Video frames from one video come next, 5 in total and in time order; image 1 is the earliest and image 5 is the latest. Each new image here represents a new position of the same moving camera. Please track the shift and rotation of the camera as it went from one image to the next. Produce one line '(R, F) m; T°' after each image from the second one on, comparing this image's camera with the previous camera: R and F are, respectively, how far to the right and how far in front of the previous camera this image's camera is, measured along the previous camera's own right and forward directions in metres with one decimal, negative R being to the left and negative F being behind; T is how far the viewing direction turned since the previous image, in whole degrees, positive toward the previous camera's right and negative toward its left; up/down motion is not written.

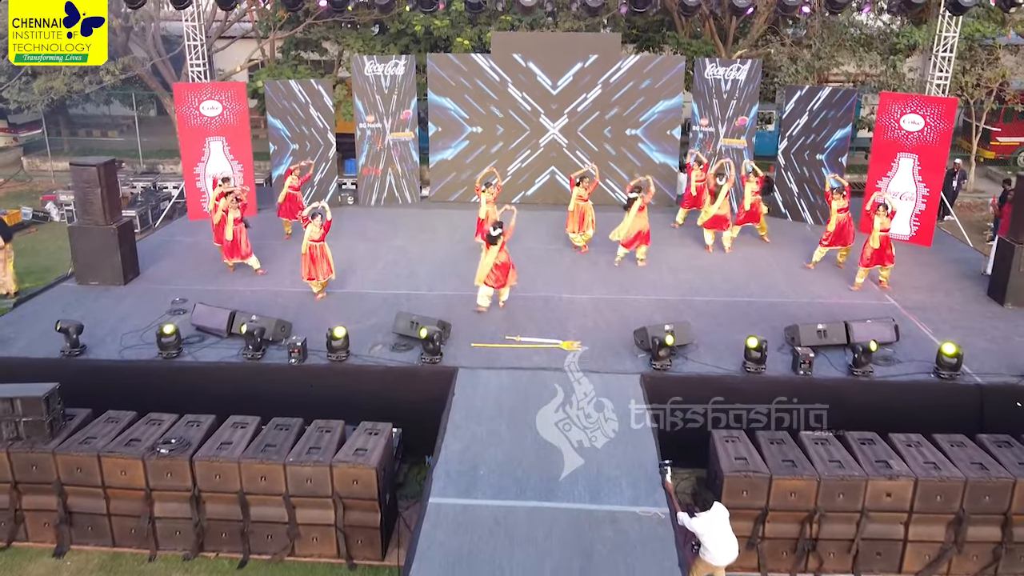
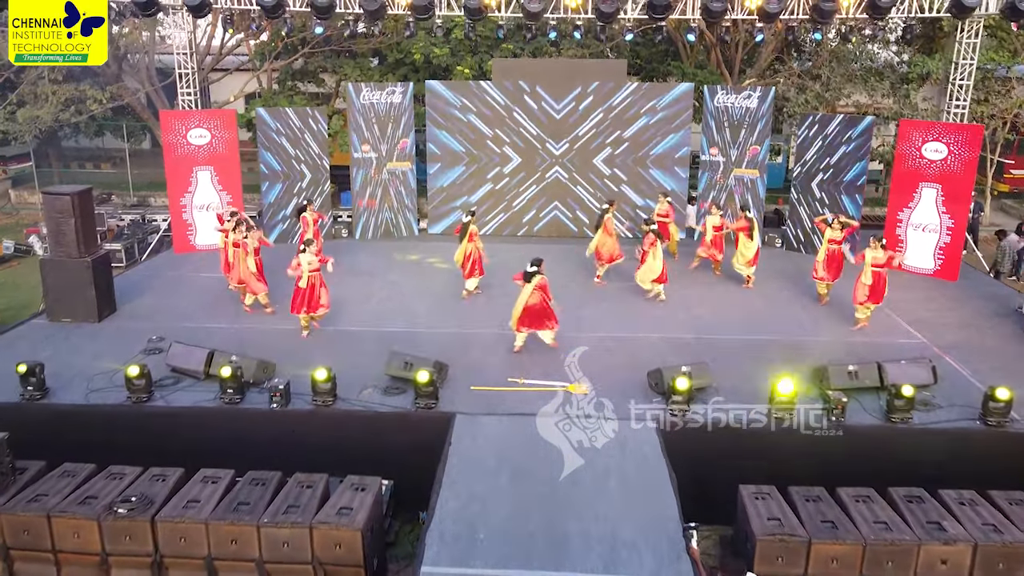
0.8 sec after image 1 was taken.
(0.0, +0.6) m; 0°
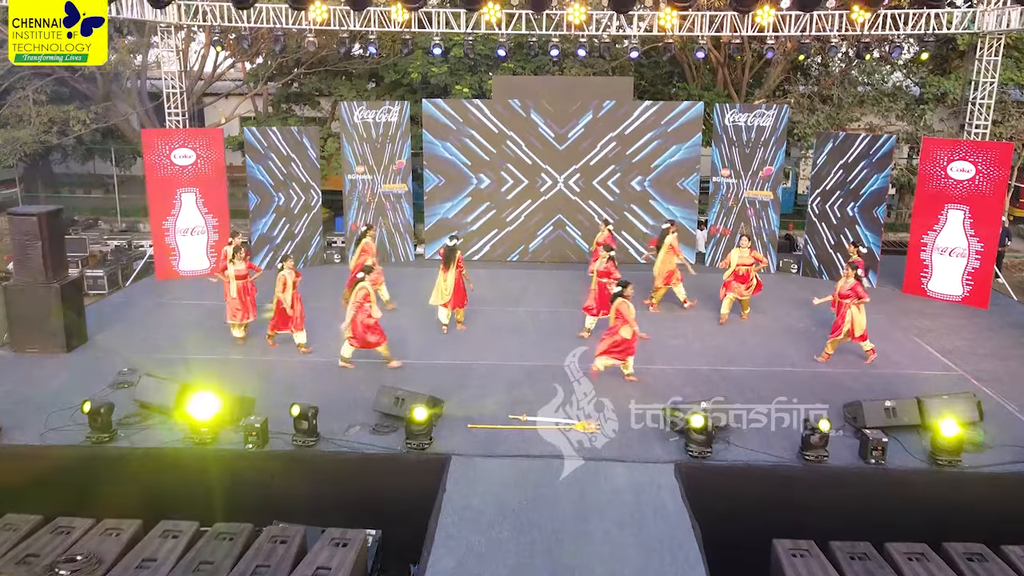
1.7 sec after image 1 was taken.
(0.0, +0.6) m; 0°
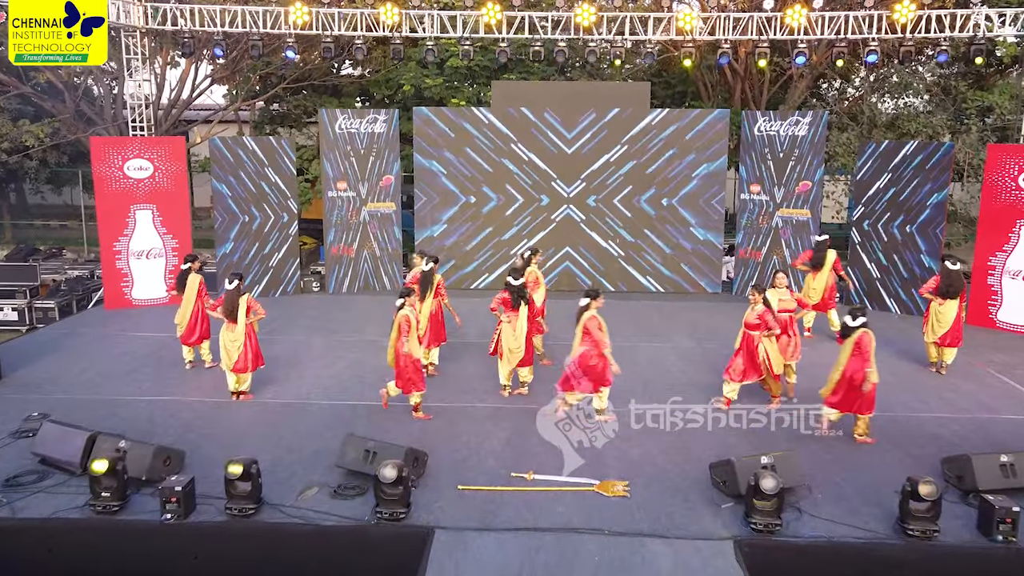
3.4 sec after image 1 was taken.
(0.0, +1.3) m; 0°
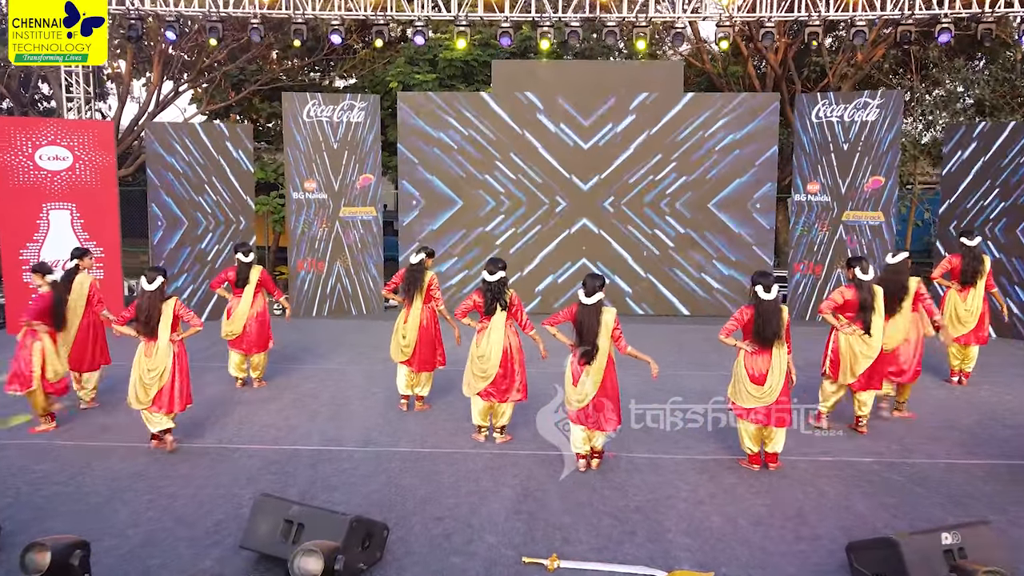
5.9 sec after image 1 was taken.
(0.0, +1.8) m; 0°
